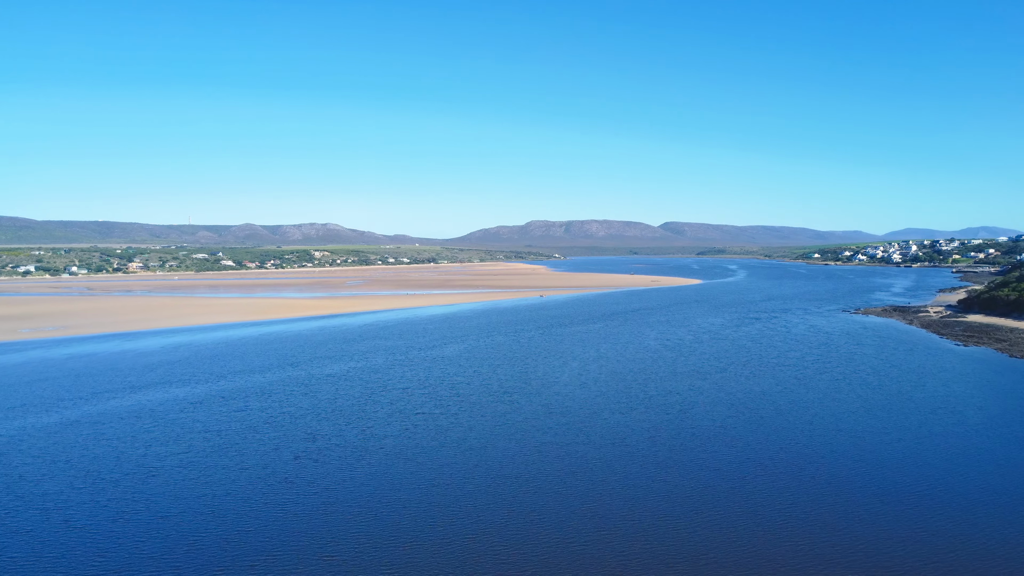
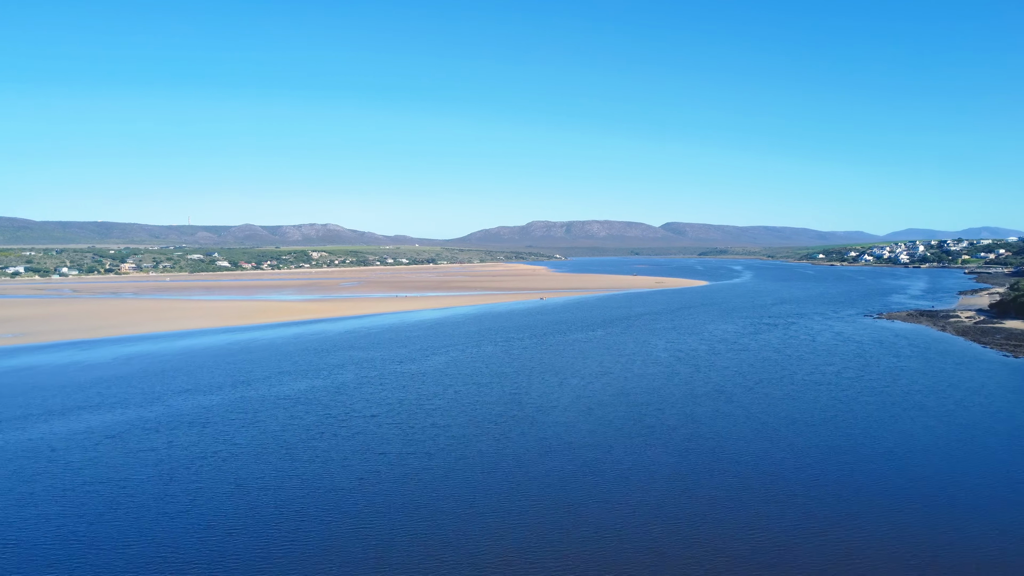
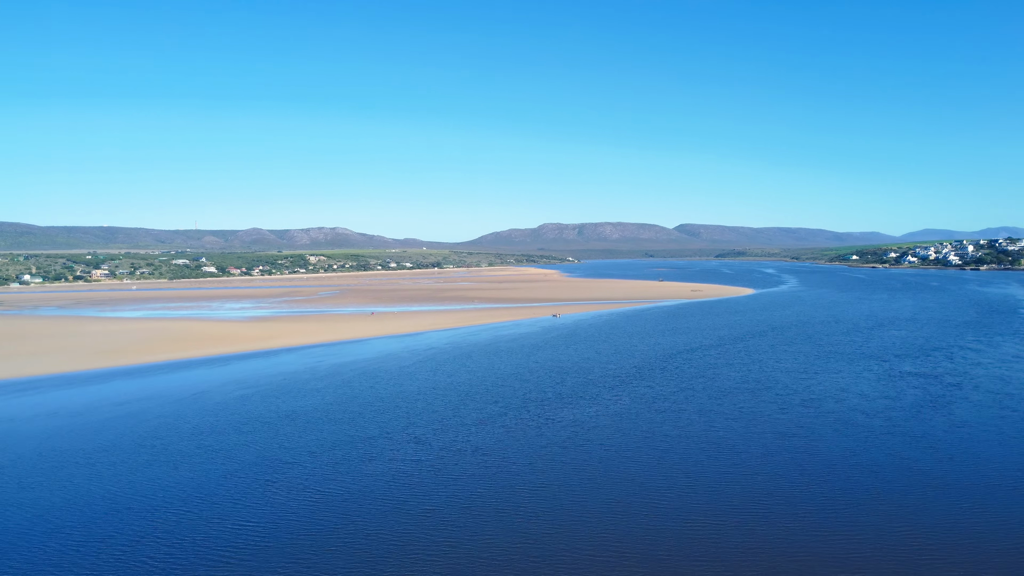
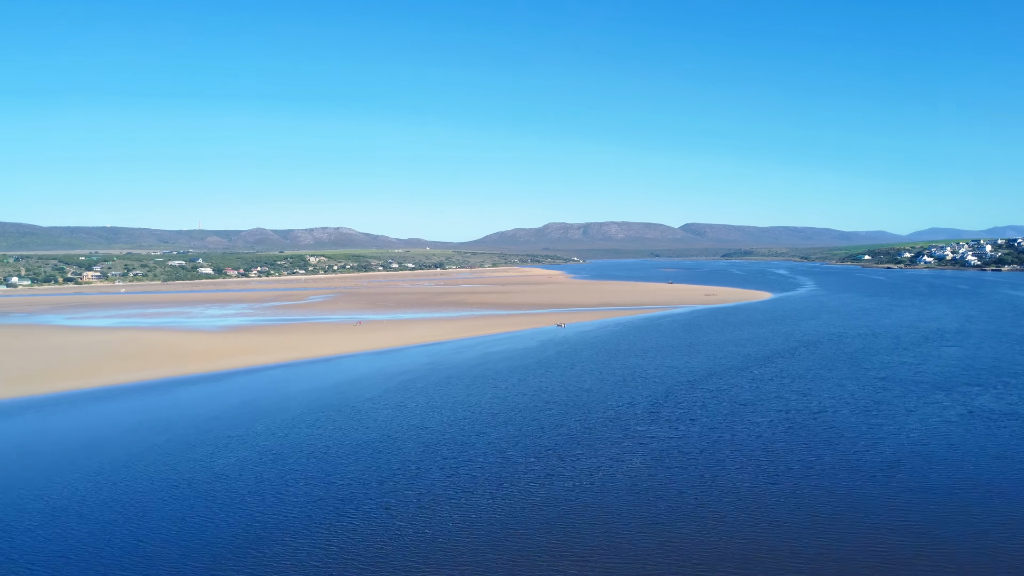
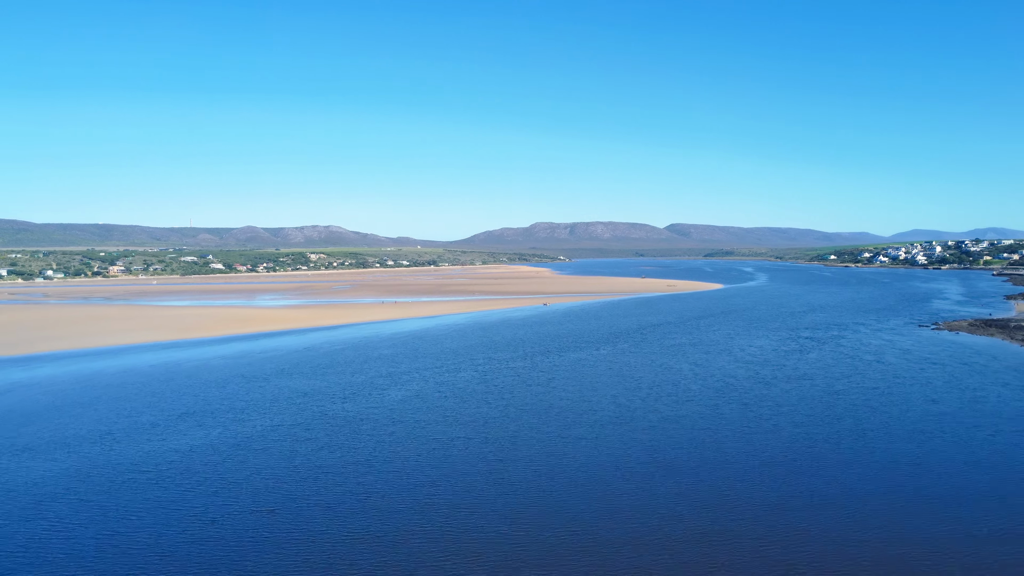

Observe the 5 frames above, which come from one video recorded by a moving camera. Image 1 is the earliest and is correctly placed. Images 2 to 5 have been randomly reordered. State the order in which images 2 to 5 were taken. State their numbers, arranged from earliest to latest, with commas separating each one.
2, 5, 3, 4
